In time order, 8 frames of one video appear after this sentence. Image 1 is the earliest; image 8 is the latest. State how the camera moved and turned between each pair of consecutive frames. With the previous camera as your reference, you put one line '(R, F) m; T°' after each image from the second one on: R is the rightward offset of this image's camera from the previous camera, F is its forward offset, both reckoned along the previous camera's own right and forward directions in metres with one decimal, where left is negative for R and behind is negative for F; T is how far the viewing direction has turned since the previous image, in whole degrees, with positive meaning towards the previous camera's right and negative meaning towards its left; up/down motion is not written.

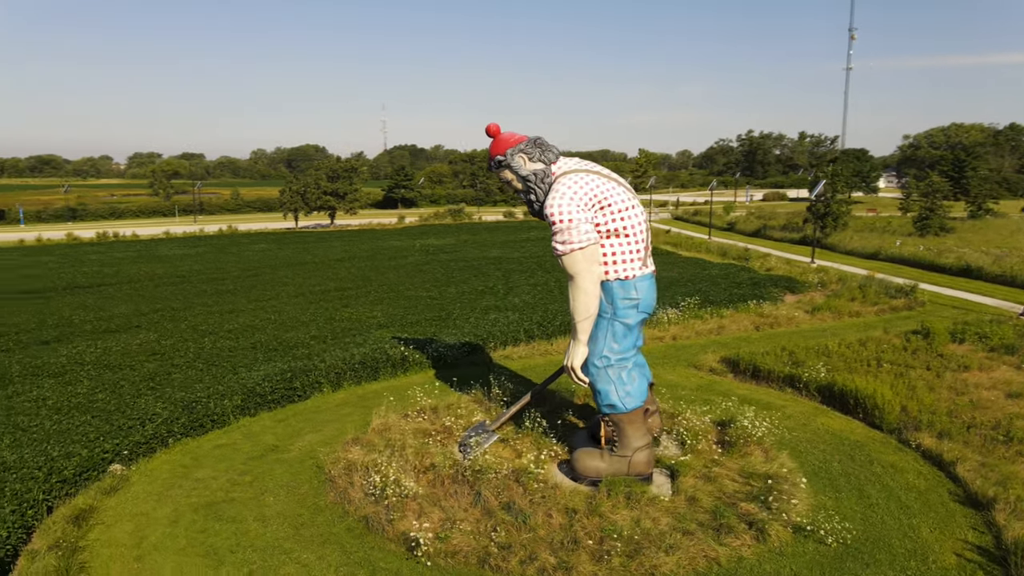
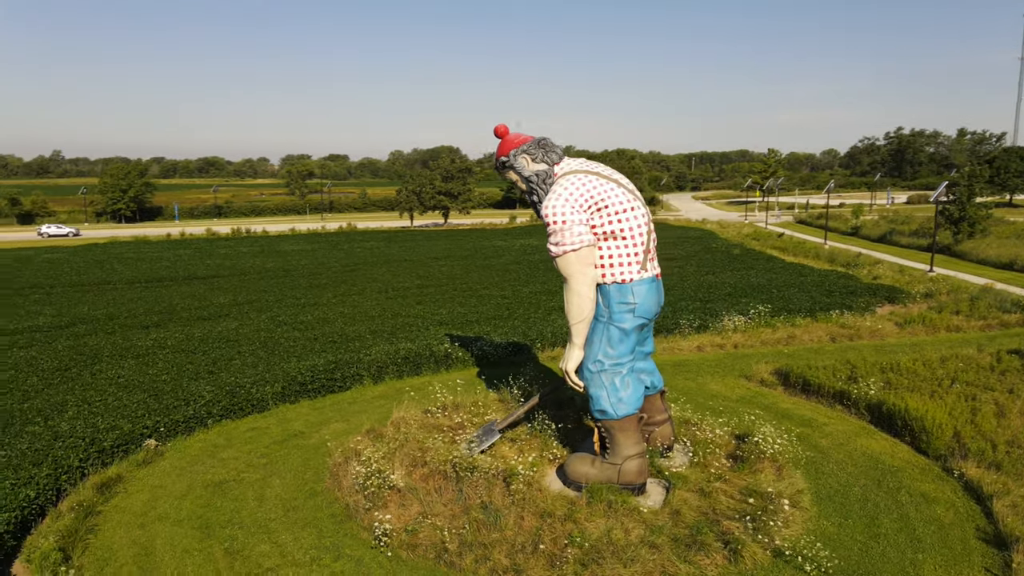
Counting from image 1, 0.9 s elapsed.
(+1.1, +0.1) m; -10°
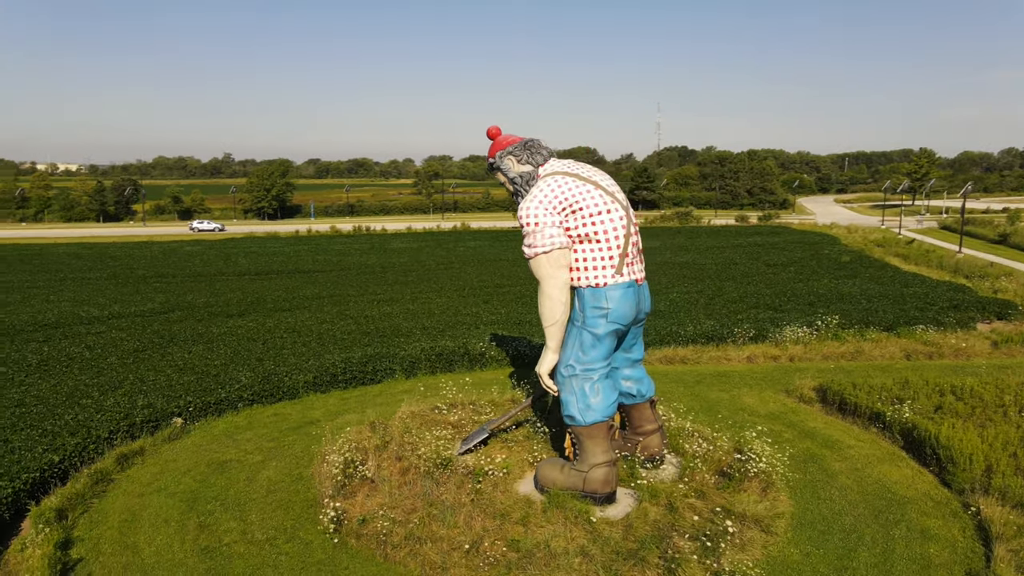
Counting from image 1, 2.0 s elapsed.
(+1.3, +0.1) m; -10°
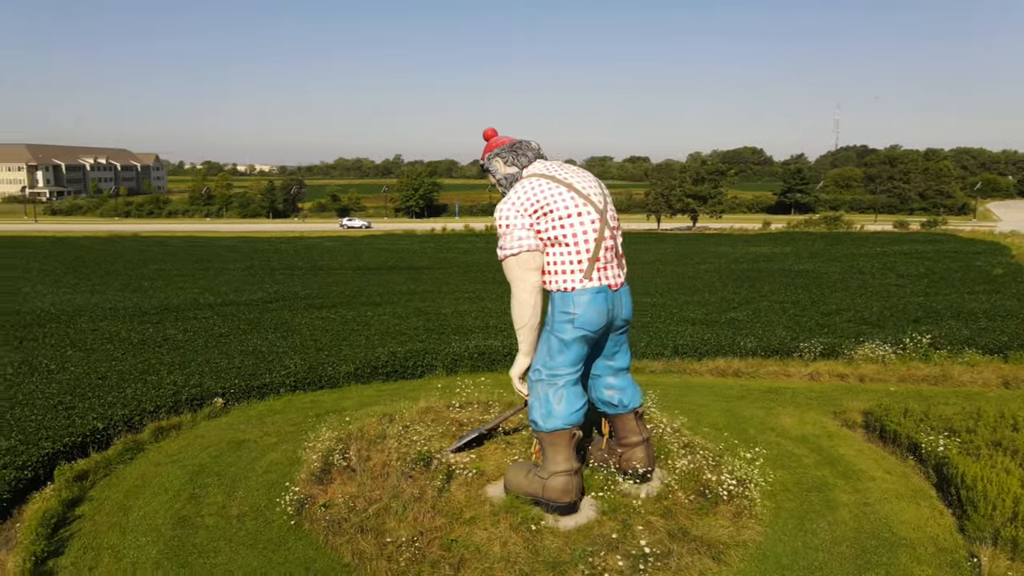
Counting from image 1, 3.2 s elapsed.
(+1.4, +0.2) m; -12°
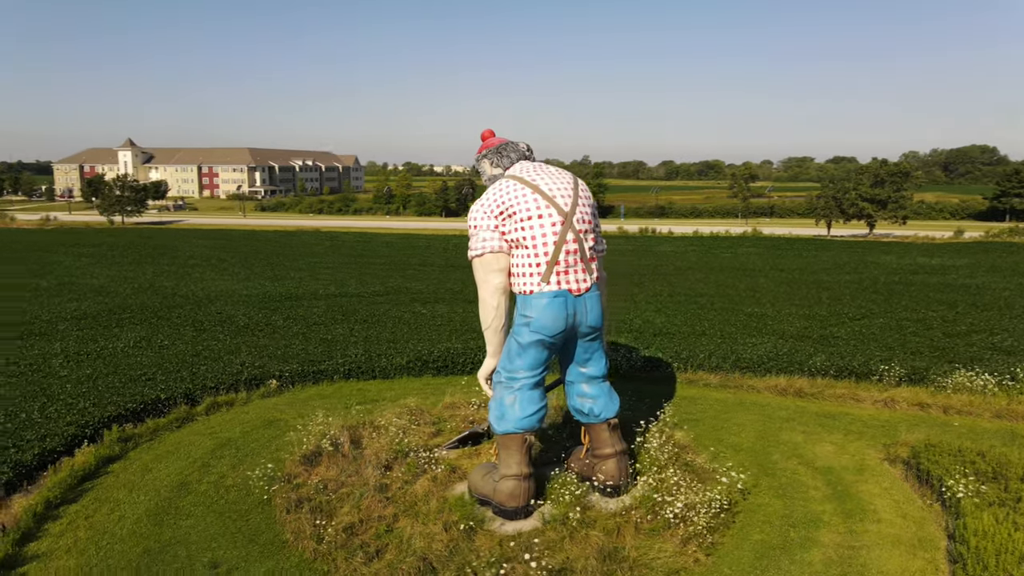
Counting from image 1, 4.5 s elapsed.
(+1.6, +0.2) m; -14°
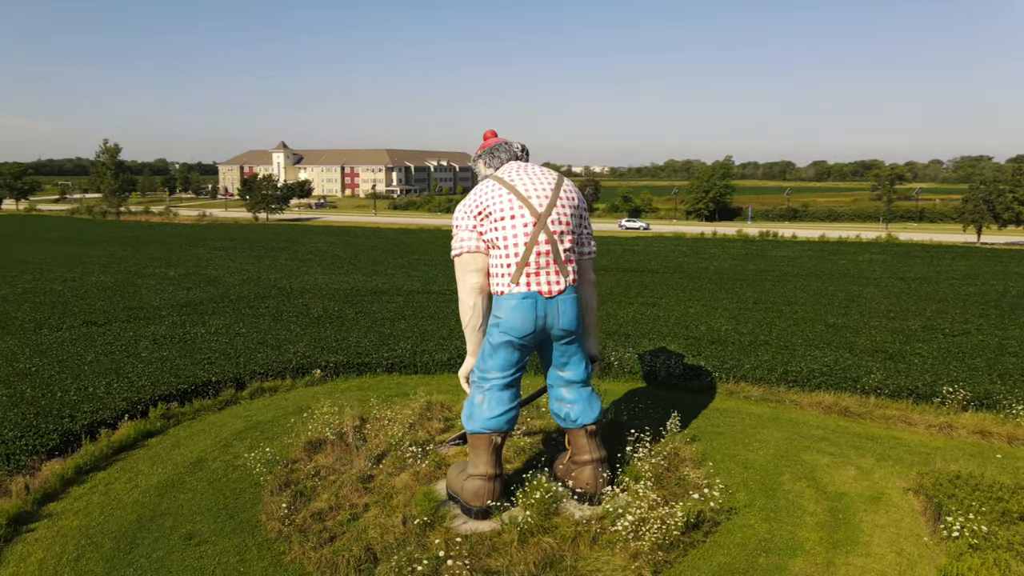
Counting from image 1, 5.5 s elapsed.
(+1.2, +0.1) m; -10°
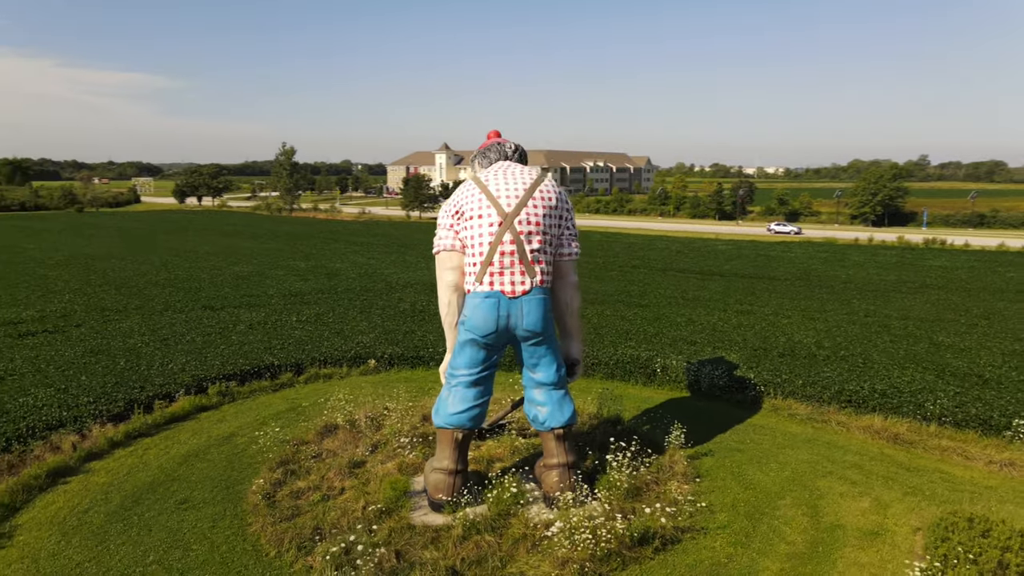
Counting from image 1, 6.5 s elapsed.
(+1.4, +0.1) m; -12°
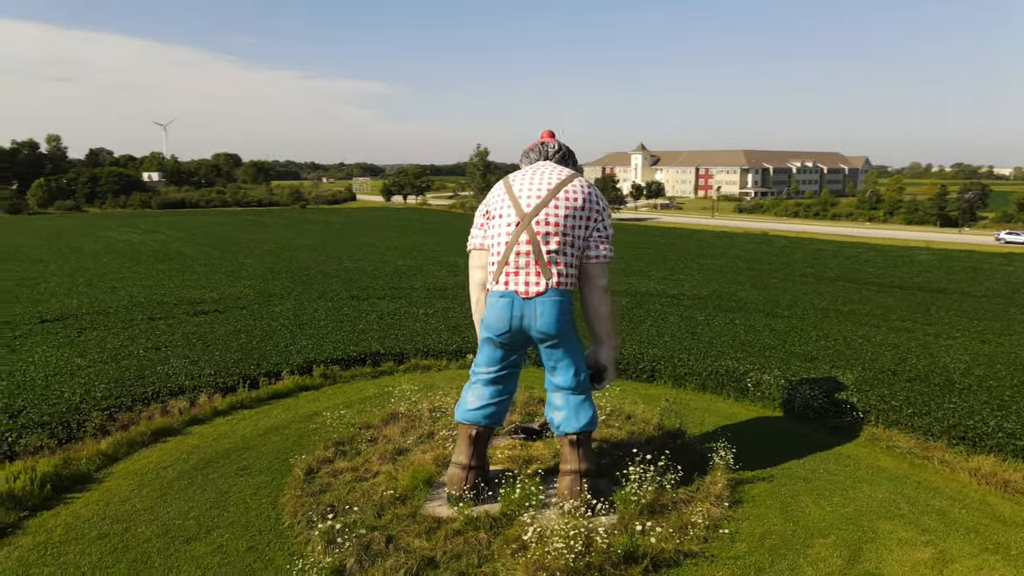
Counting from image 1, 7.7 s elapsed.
(+1.3, +0.2) m; -15°
